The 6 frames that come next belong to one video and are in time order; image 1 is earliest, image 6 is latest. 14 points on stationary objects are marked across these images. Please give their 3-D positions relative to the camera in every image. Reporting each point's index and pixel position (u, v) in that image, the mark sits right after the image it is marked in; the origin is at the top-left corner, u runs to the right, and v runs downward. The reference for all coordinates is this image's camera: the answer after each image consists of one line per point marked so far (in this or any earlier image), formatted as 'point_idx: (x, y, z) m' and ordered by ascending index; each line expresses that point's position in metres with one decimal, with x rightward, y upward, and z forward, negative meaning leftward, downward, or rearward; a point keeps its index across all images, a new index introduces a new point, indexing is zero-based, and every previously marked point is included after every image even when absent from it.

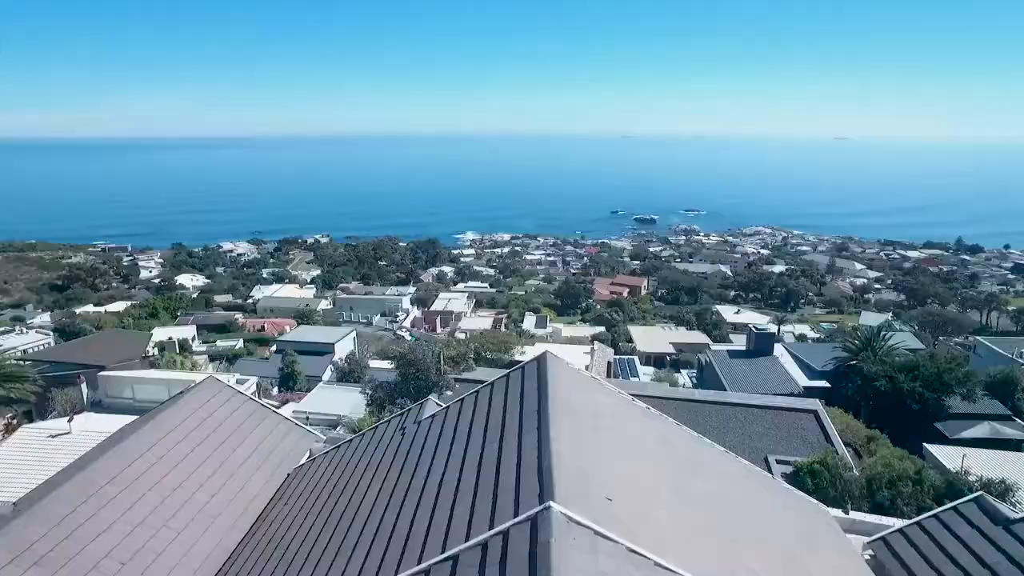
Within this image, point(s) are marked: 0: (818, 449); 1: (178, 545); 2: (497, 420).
0: (+6.2, -3.3, +13.0) m
1: (-2.7, -2.1, +5.2) m
2: (-0.1, -0.9, +4.7) m
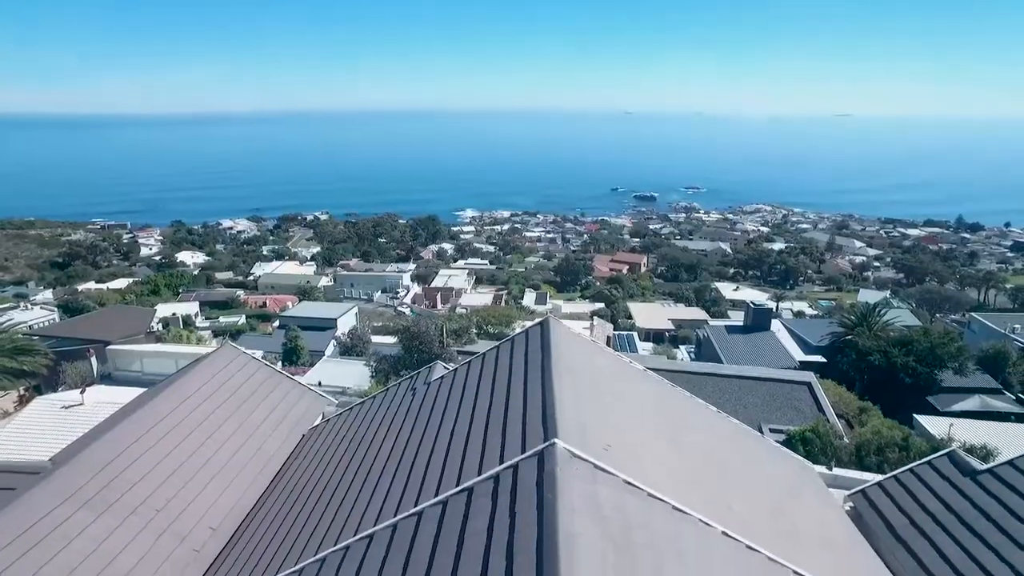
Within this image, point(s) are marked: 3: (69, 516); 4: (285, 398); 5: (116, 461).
0: (+6.3, -2.7, +13.5) m
1: (-2.7, -1.8, +5.6) m
2: (-0.1, -0.7, +5.1) m
3: (-3.3, -1.7, +4.8) m
4: (-2.6, -1.3, +7.4) m
5: (-3.4, -1.5, +5.5) m
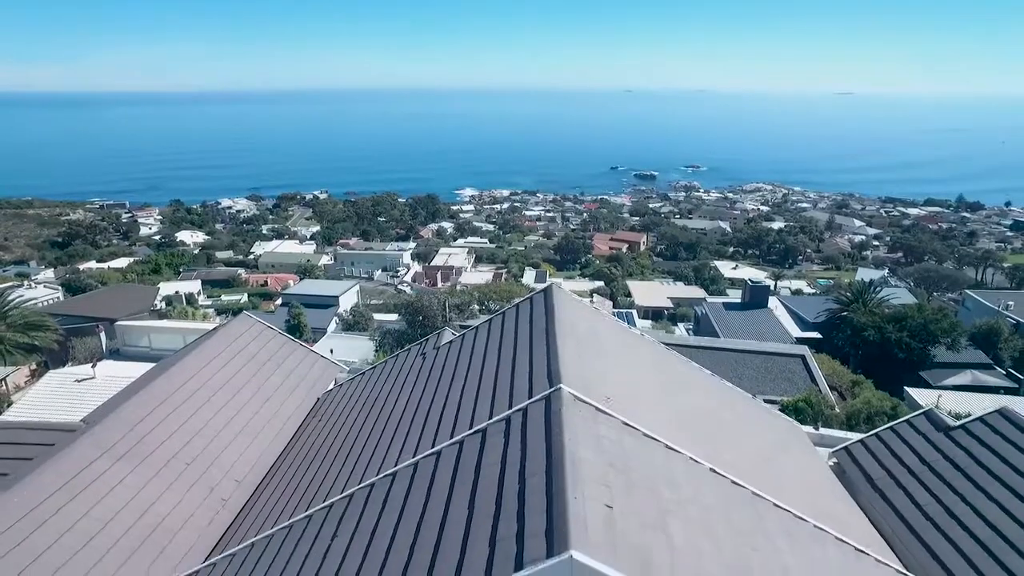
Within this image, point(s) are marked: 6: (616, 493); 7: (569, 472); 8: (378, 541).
0: (+6.3, -2.2, +13.9) m
1: (-2.6, -1.5, +5.9) m
2: (0.0, -0.4, +5.4) m
3: (-3.3, -1.4, +5.2) m
4: (-2.6, -0.9, +7.7) m
5: (-3.3, -1.2, +5.8) m
6: (+0.5, -0.9, +2.8) m
7: (+0.3, -0.8, +2.8) m
8: (-0.7, -1.3, +3.2) m
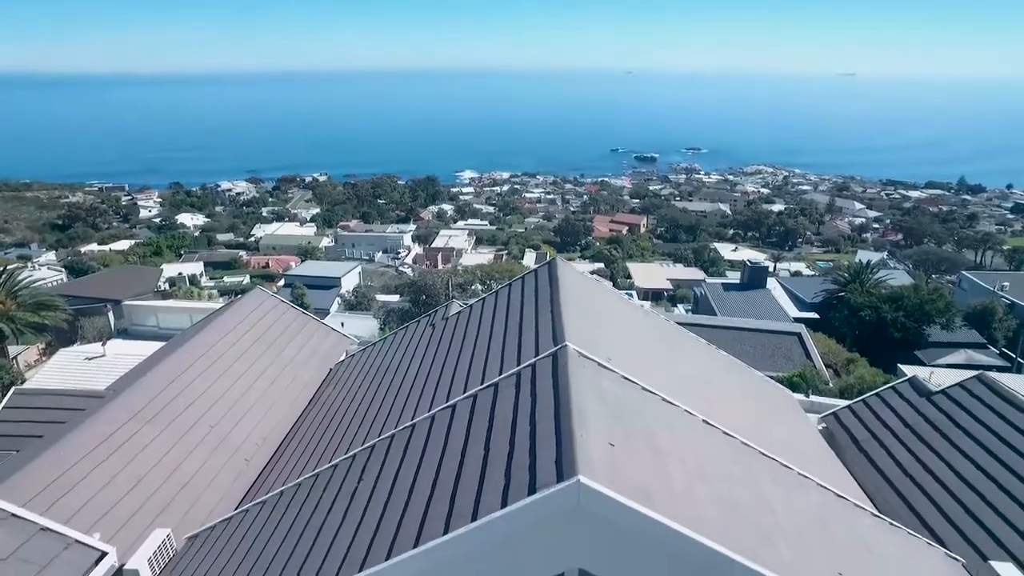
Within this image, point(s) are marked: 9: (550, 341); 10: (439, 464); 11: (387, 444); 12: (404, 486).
0: (+6.3, -1.7, +14.2) m
1: (-2.6, -1.3, +6.3) m
2: (0.0, -0.2, +5.7) m
3: (-3.2, -1.2, +5.5) m
4: (-2.5, -0.6, +8.0) m
5: (-3.3, -0.9, +6.2) m
6: (+0.5, -0.7, +3.1) m
7: (+0.3, -0.6, +3.1) m
8: (-0.6, -1.1, +3.5) m
9: (+0.3, -0.4, +4.2) m
10: (-0.4, -0.9, +3.4) m
11: (-0.8, -1.0, +4.1) m
12: (-0.6, -1.1, +3.5) m
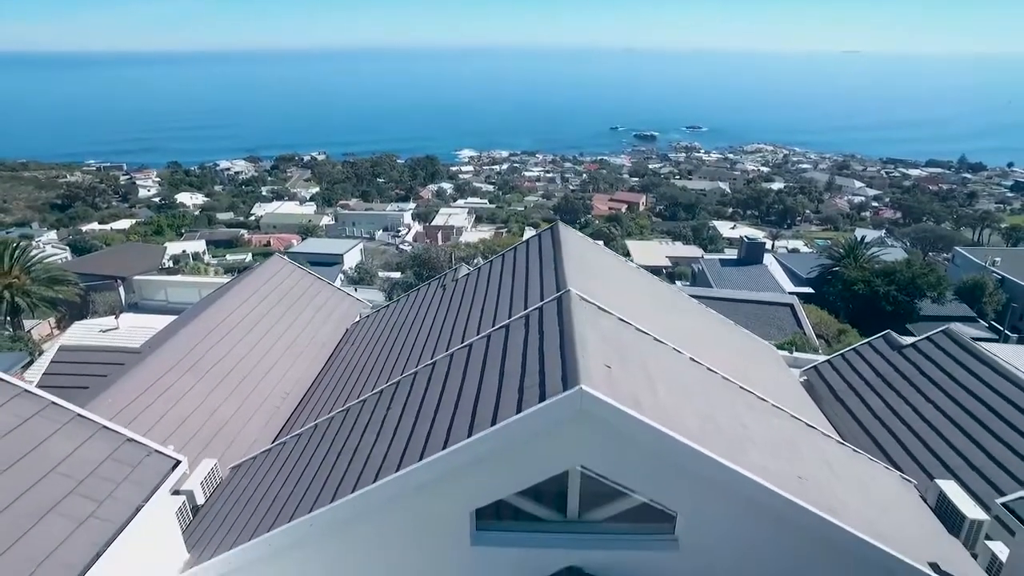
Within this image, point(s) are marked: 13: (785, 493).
0: (+6.4, -1.0, +14.8) m
1: (-2.5, -0.9, +6.8) m
2: (+0.1, +0.2, +6.2) m
3: (-3.2, -0.8, +6.1) m
4: (-2.5, -0.2, +8.5) m
5: (-3.2, -0.6, +6.7) m
6: (+0.6, -0.4, +3.6) m
7: (+0.4, -0.3, +3.6) m
8: (-0.6, -0.8, +4.1) m
9: (+0.3, 0.0, +4.8) m
10: (-0.3, -0.6, +4.0) m
11: (-0.7, -0.7, +4.6) m
12: (-0.5, -0.8, +4.0) m
13: (+1.4, -1.1, +3.3) m
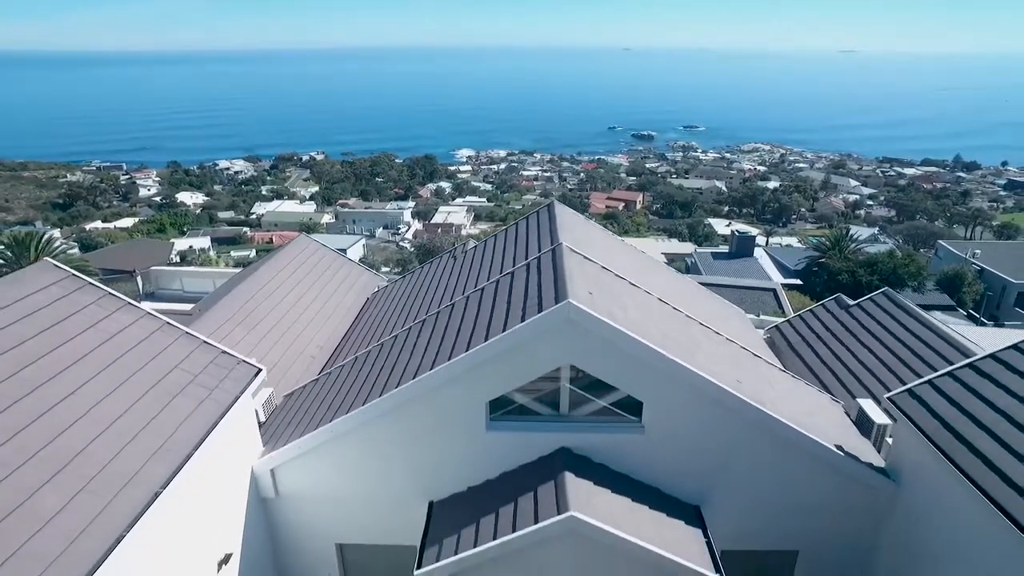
0: (+6.4, -0.7, +15.9) m
1: (-2.5, -0.5, +7.9) m
2: (+0.1, +0.6, +7.3) m
3: (-3.1, -0.5, +7.1) m
4: (-2.4, +0.2, +9.6) m
5: (-3.2, -0.2, +7.8) m
6: (+0.6, 0.0, +4.7) m
7: (+0.4, +0.1, +4.7) m
8: (-0.5, -0.4, +5.1) m
9: (+0.3, +0.3, +5.8) m
10: (-0.3, -0.3, +5.0) m
11: (-0.7, -0.3, +5.7) m
12: (-0.5, -0.4, +5.1) m
13: (+1.5, -0.7, +4.4) m
